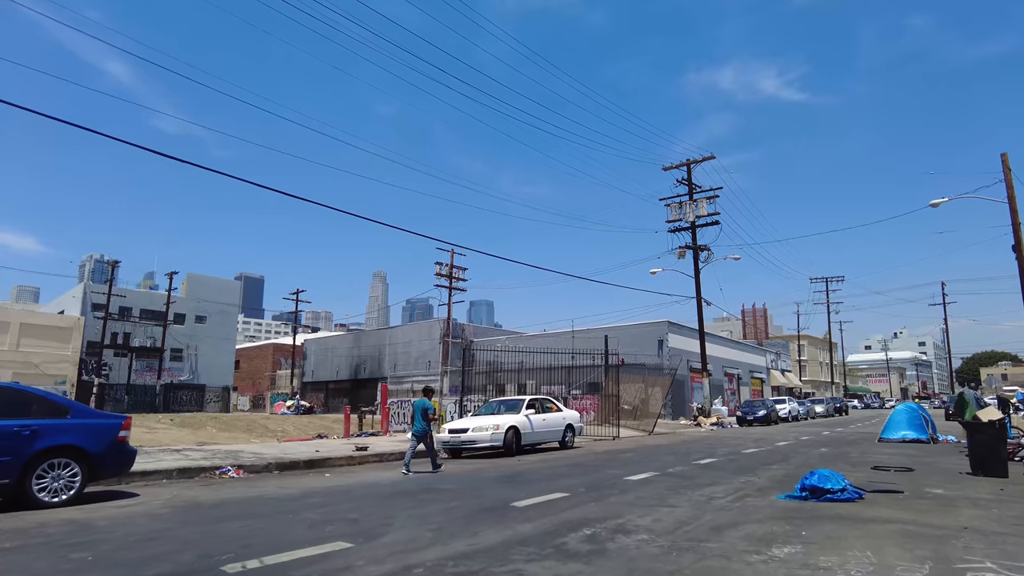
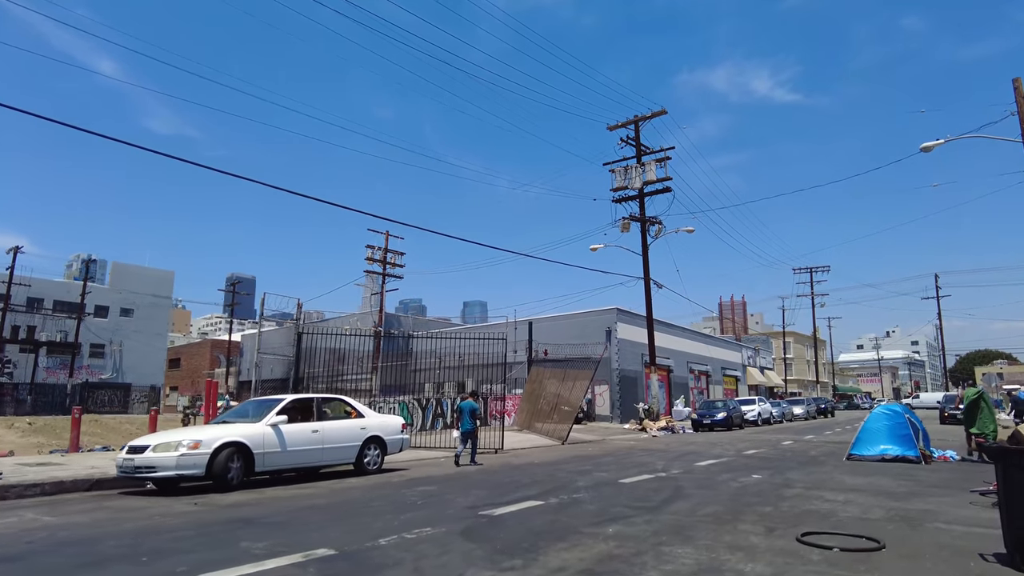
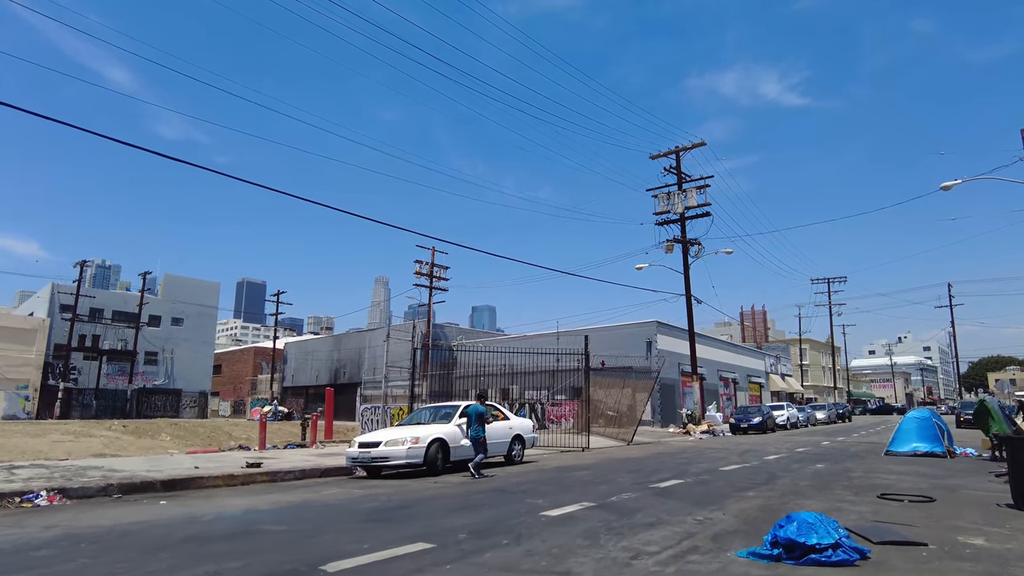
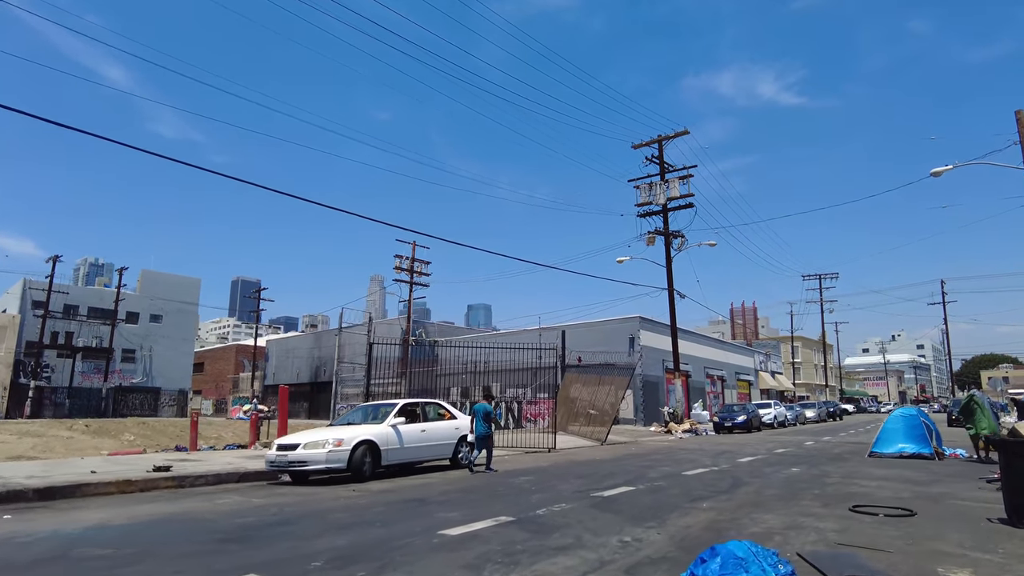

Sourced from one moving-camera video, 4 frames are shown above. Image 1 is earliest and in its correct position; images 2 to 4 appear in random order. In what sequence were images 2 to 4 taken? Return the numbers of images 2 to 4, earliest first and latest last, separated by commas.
3, 4, 2
